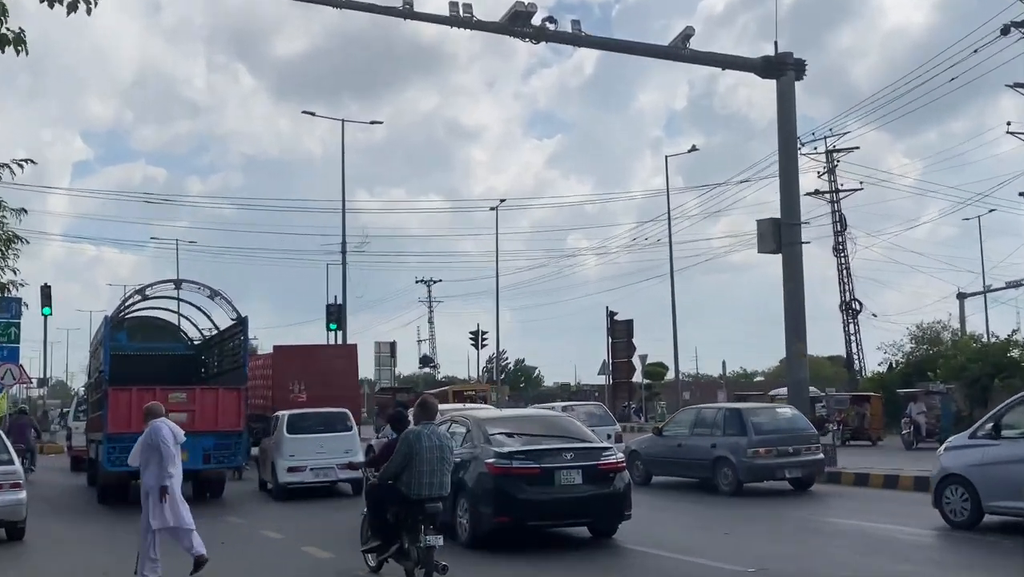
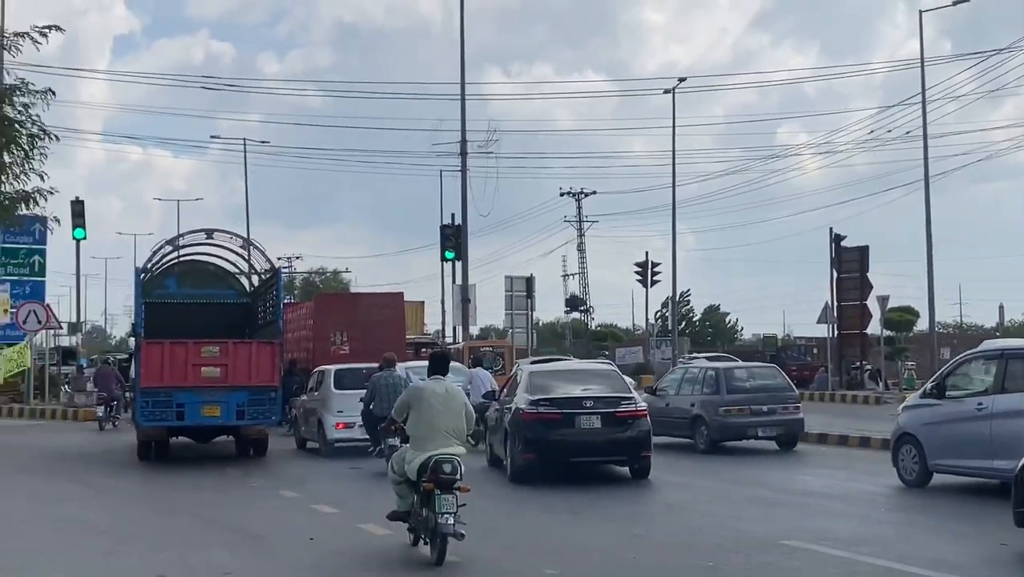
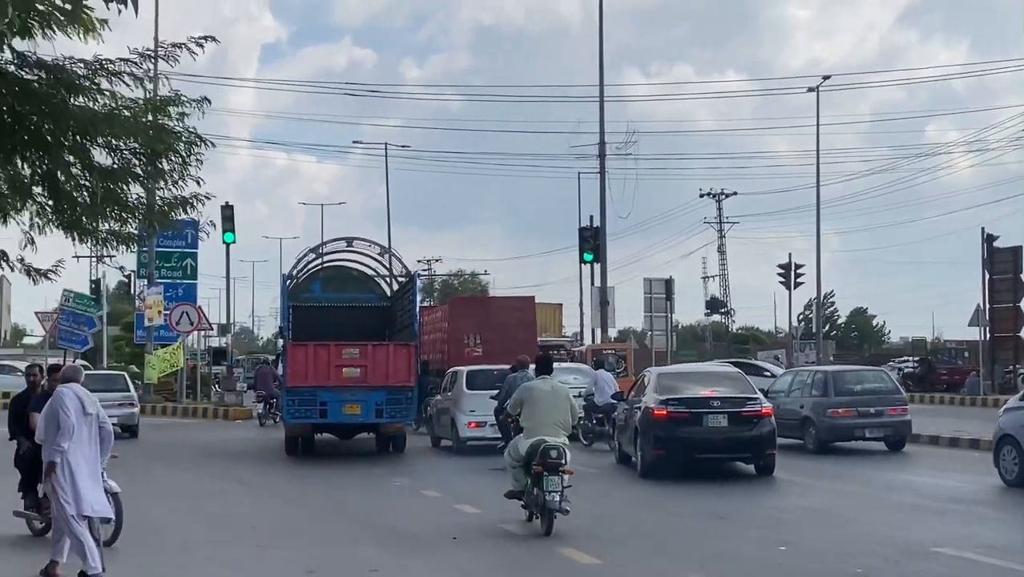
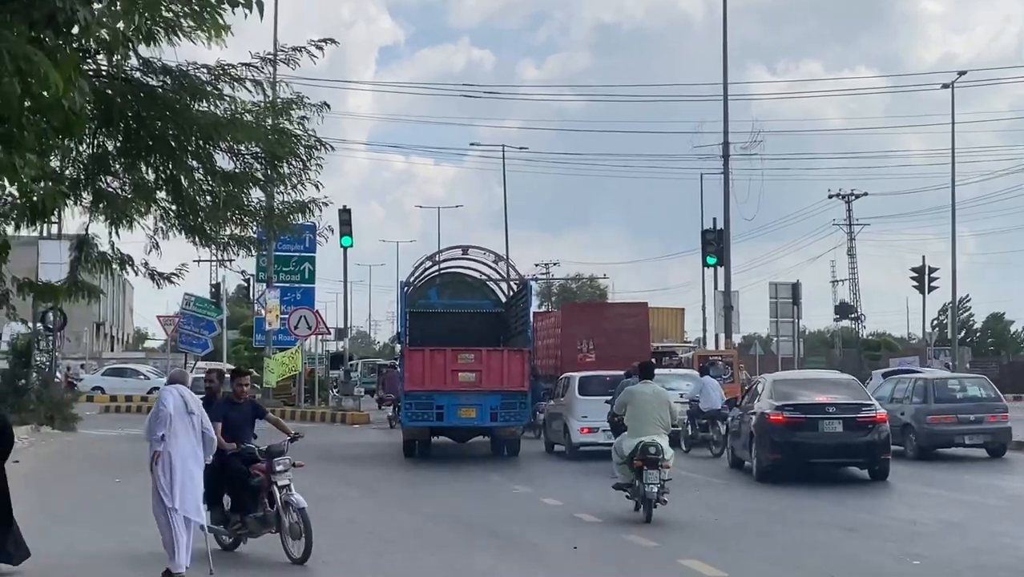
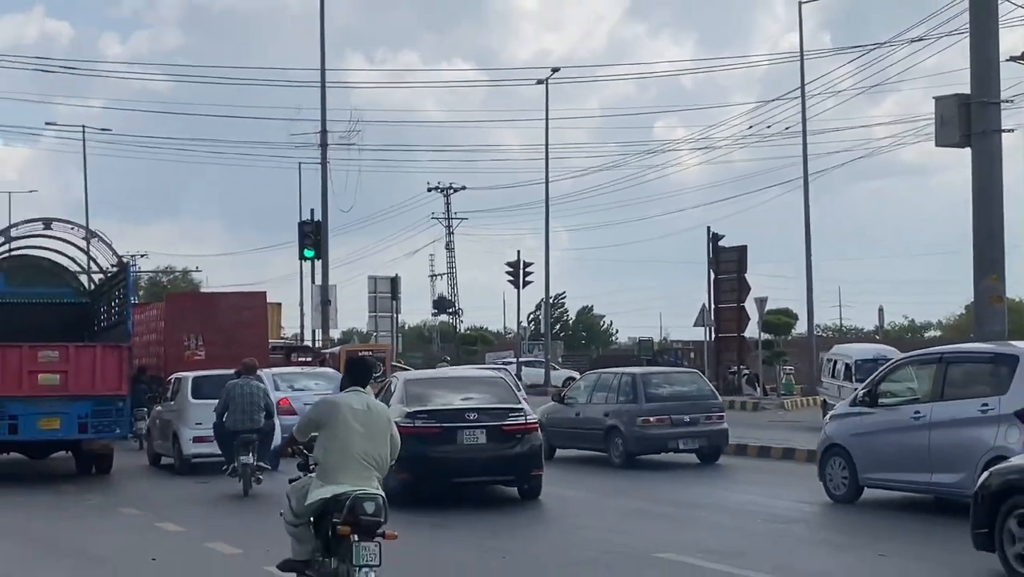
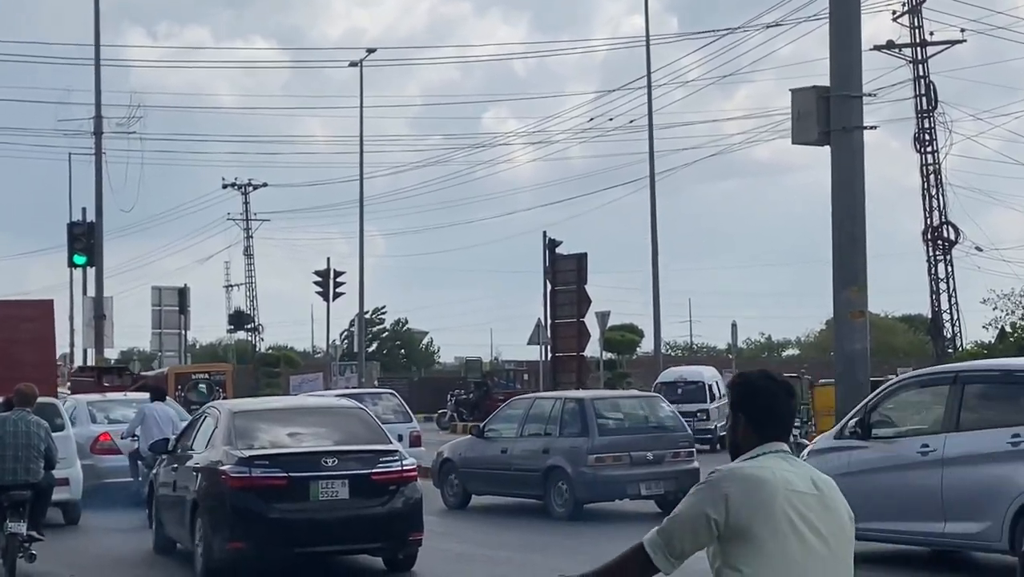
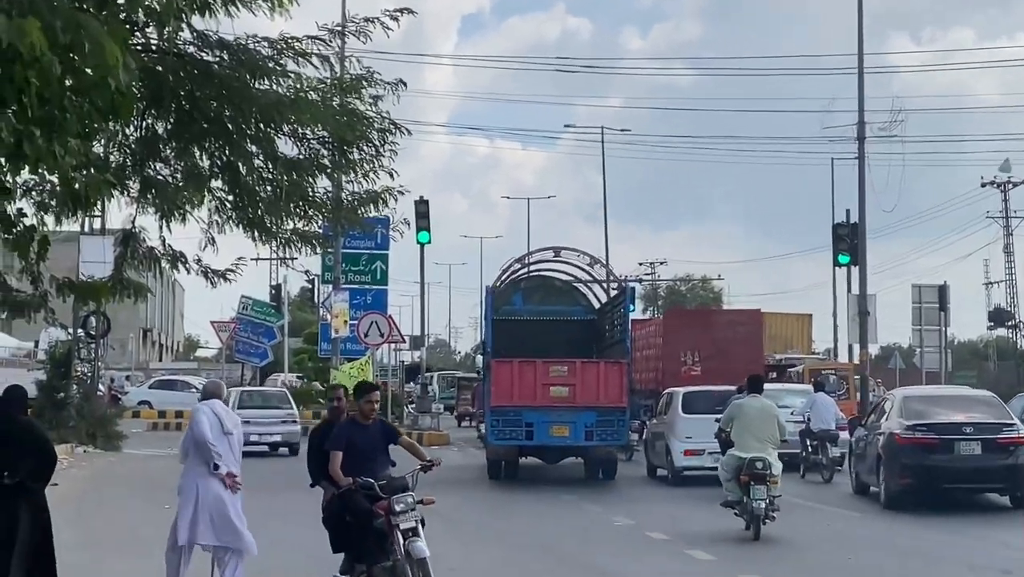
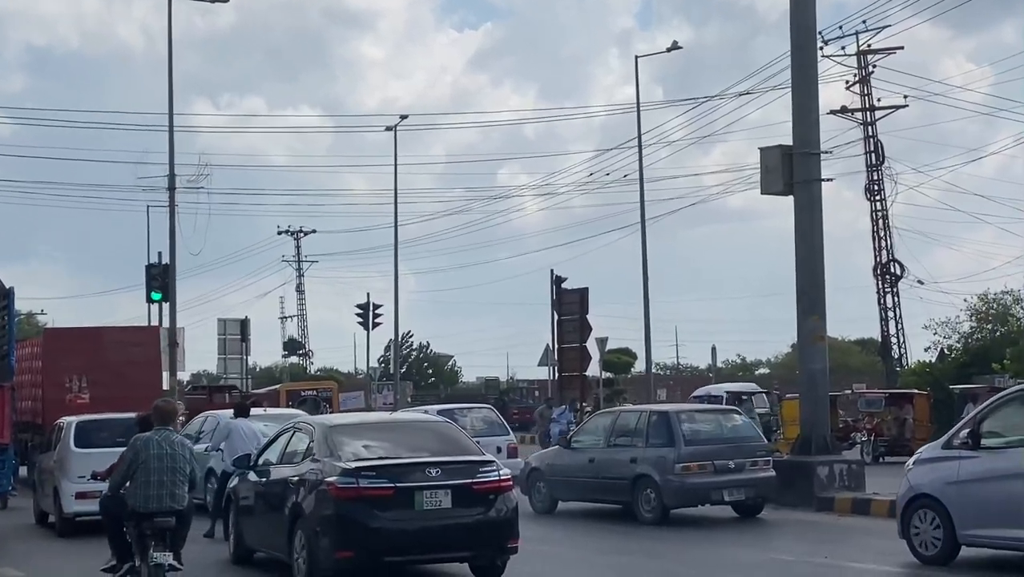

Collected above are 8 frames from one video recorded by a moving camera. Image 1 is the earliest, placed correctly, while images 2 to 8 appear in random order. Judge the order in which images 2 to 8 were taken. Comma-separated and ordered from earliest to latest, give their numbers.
8, 6, 5, 2, 3, 4, 7
